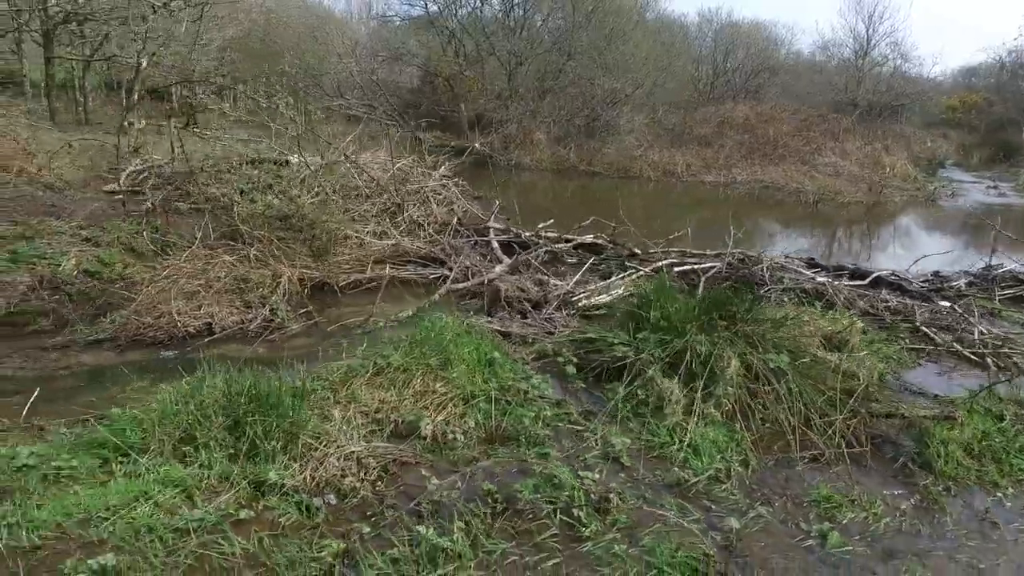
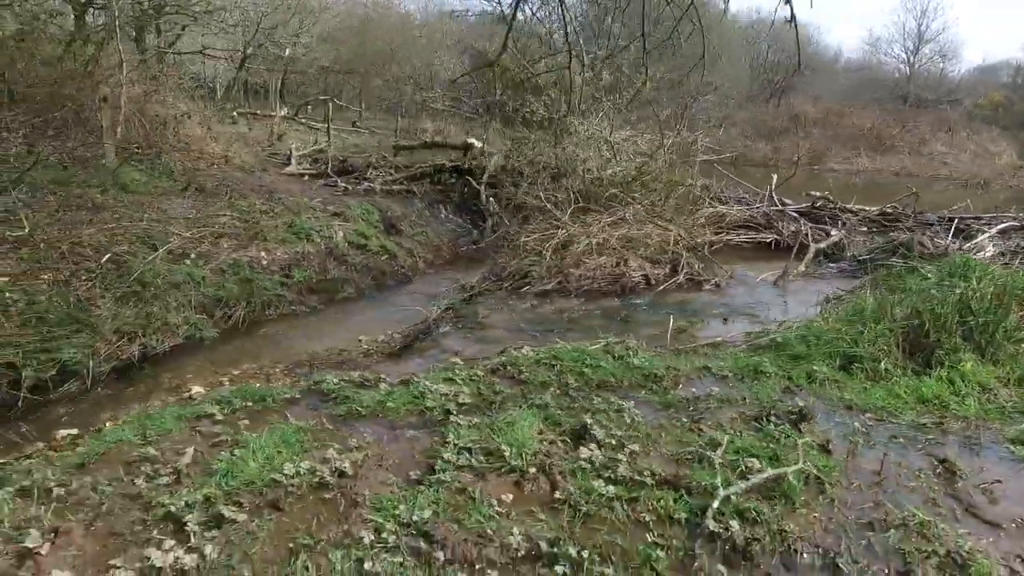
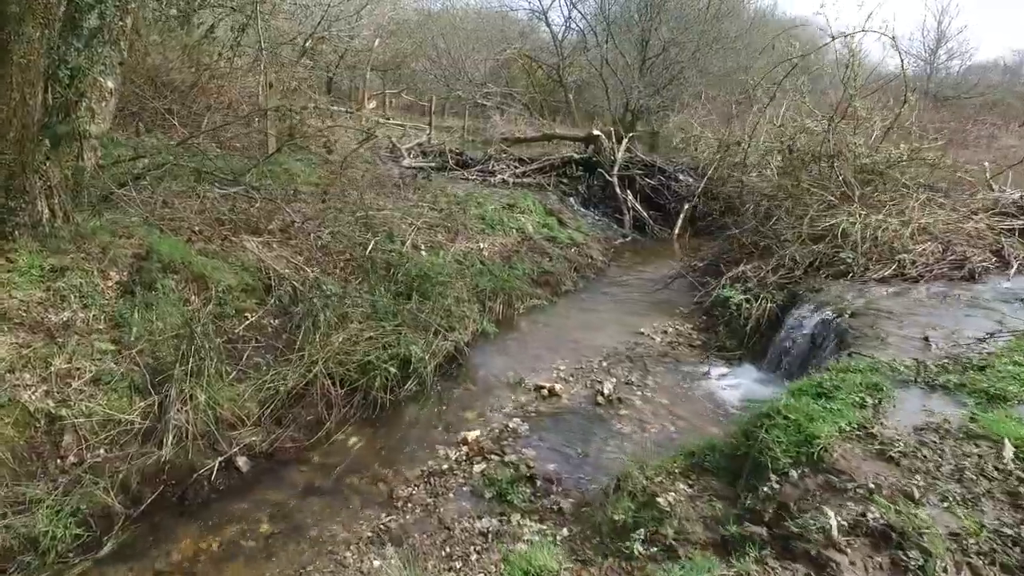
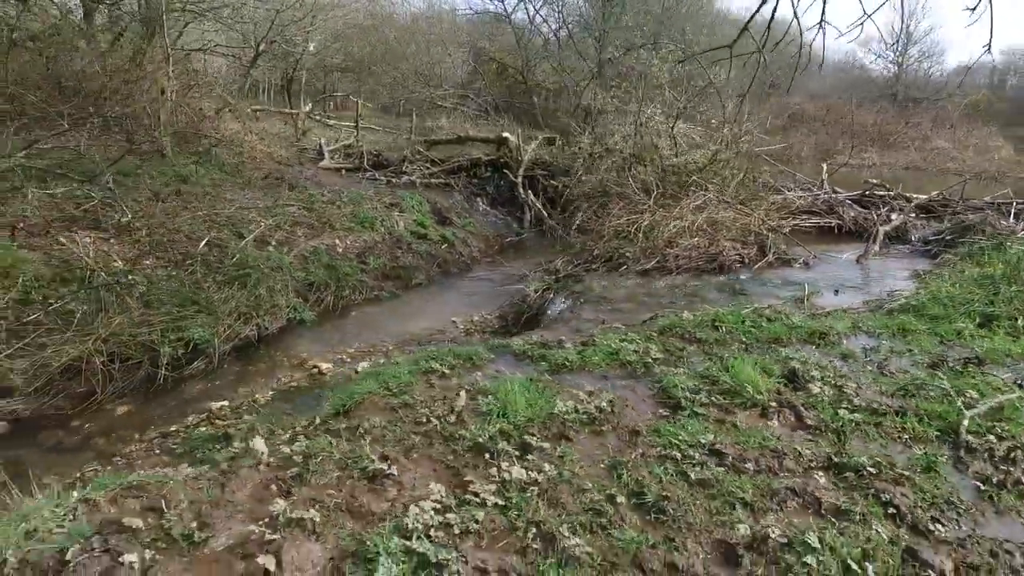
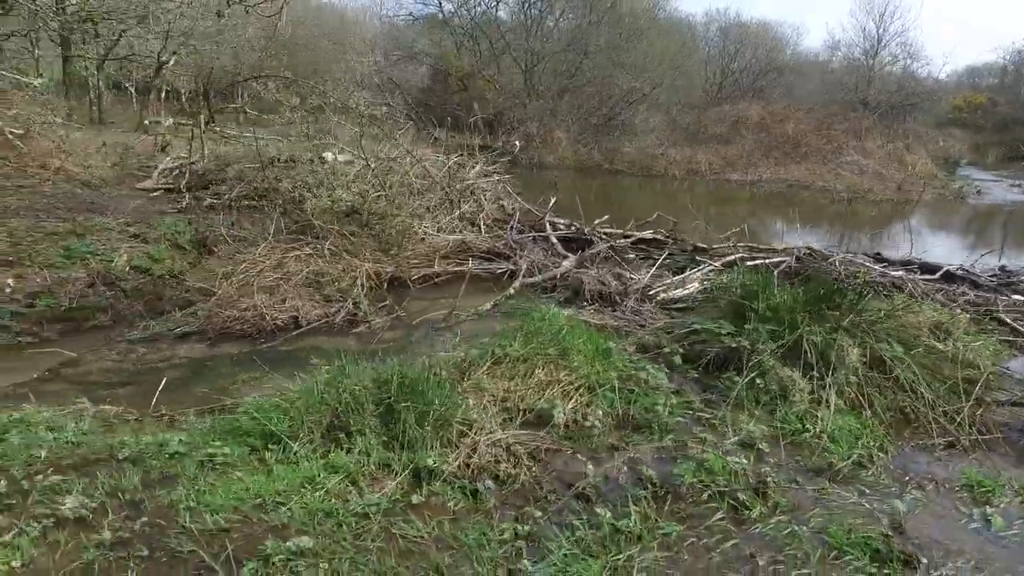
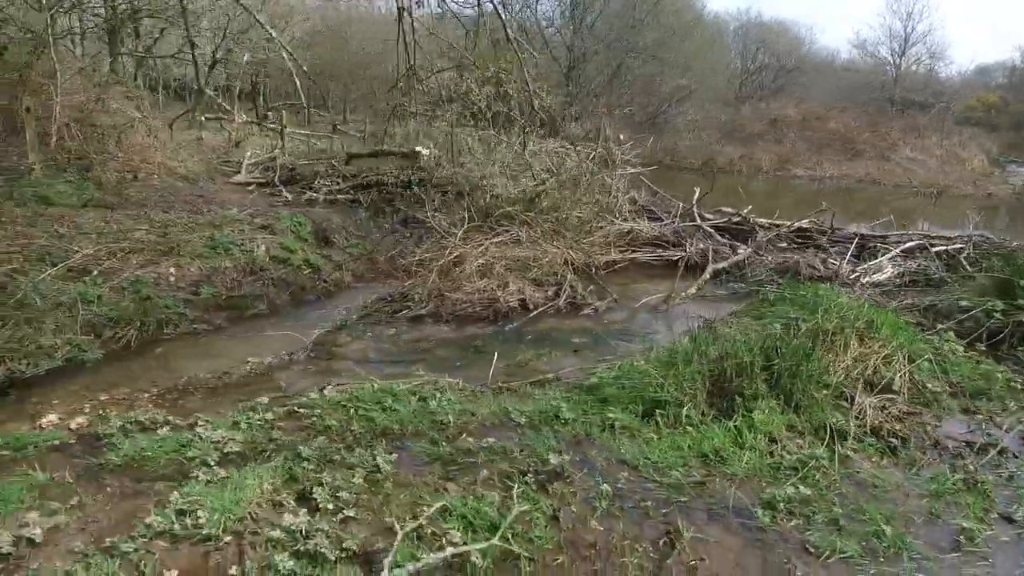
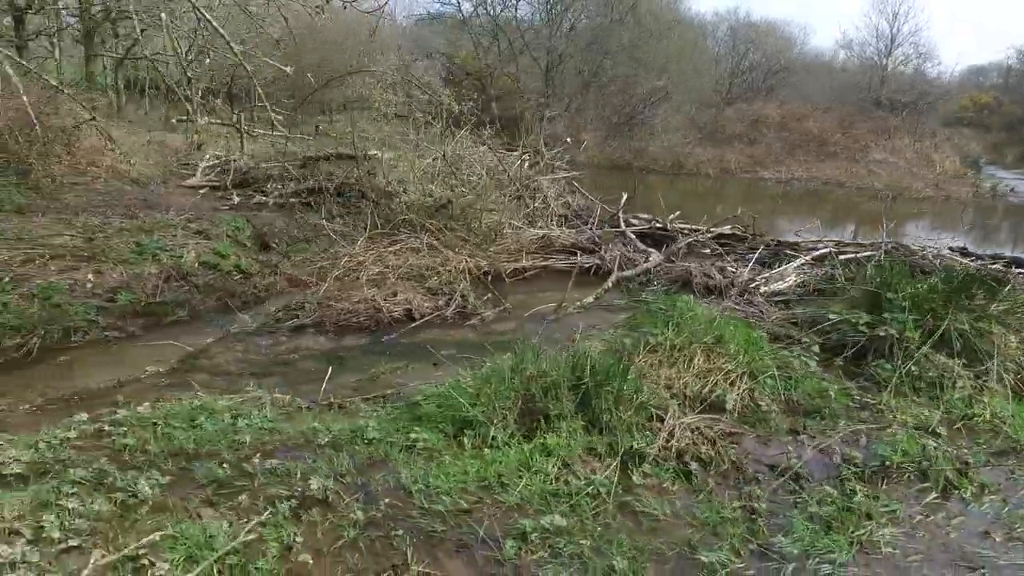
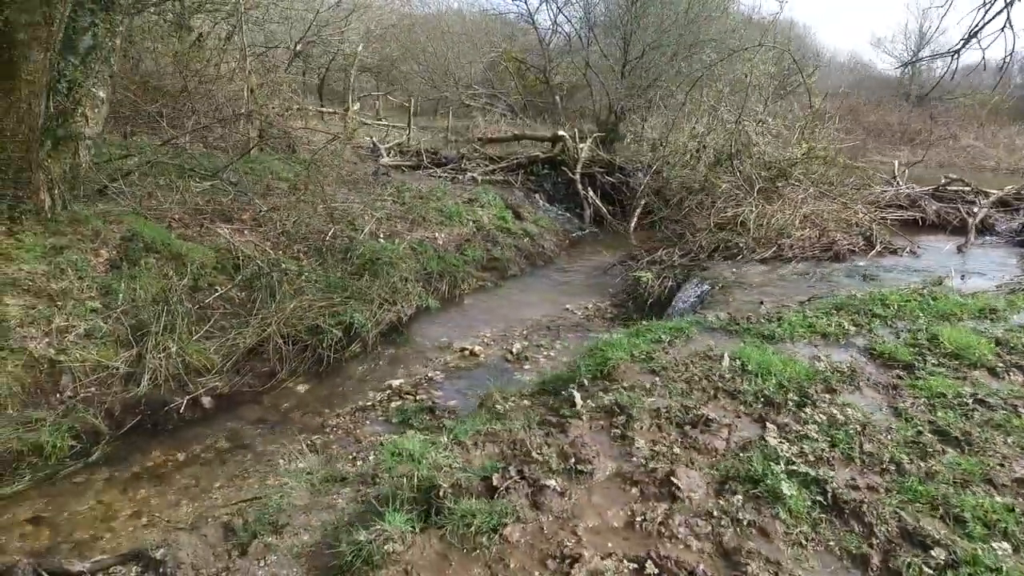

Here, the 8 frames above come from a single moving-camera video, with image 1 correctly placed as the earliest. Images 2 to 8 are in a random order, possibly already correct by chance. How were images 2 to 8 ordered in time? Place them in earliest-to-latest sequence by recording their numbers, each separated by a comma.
5, 7, 6, 2, 4, 8, 3
